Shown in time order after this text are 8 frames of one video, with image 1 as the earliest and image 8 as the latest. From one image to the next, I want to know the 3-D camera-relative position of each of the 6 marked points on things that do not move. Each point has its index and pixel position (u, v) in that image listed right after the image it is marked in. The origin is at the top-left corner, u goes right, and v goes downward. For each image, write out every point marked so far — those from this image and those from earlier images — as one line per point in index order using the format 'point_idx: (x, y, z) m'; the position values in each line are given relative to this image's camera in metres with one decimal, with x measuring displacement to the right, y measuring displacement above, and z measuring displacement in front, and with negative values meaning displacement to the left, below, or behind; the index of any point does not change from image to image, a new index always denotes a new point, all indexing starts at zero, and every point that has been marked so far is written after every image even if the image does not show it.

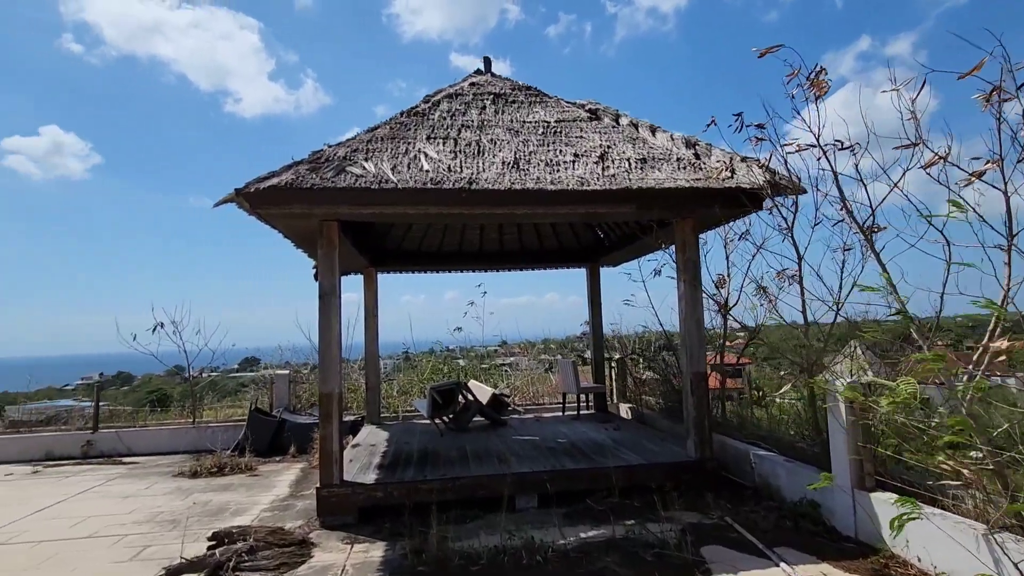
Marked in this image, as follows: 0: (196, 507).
0: (-3.1, -2.1, +5.5) m
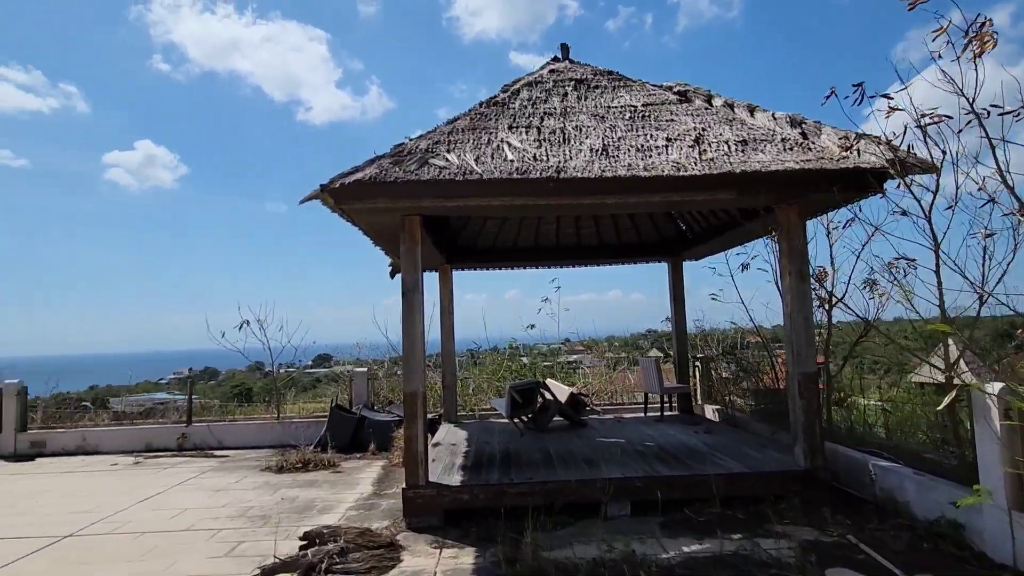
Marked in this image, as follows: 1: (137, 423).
0: (-2.2, -2.1, +5.6) m
1: (-5.9, -2.1, +8.9) m
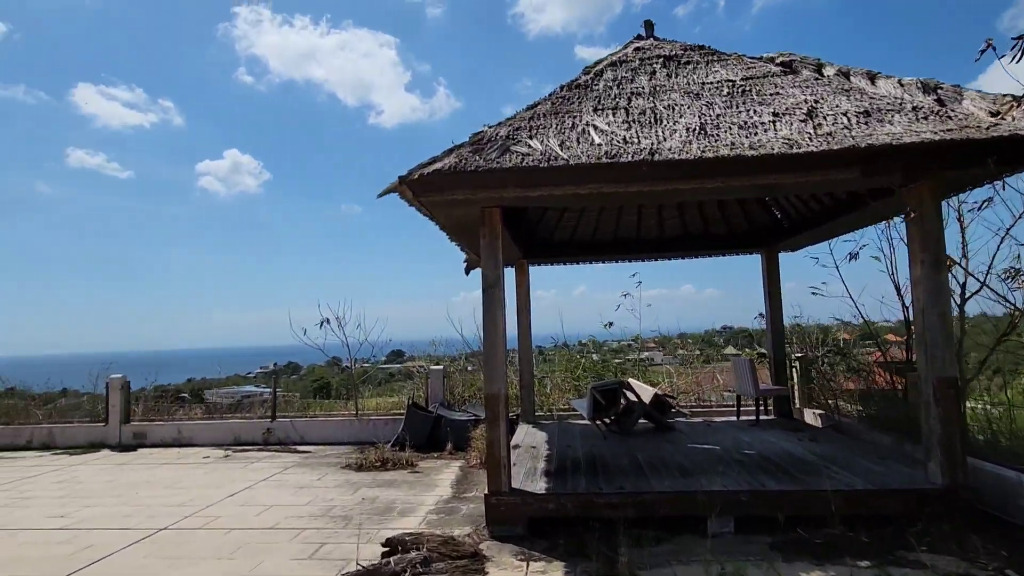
0: (-1.4, -2.1, +5.5) m
1: (-4.6, -2.1, +9.2) m
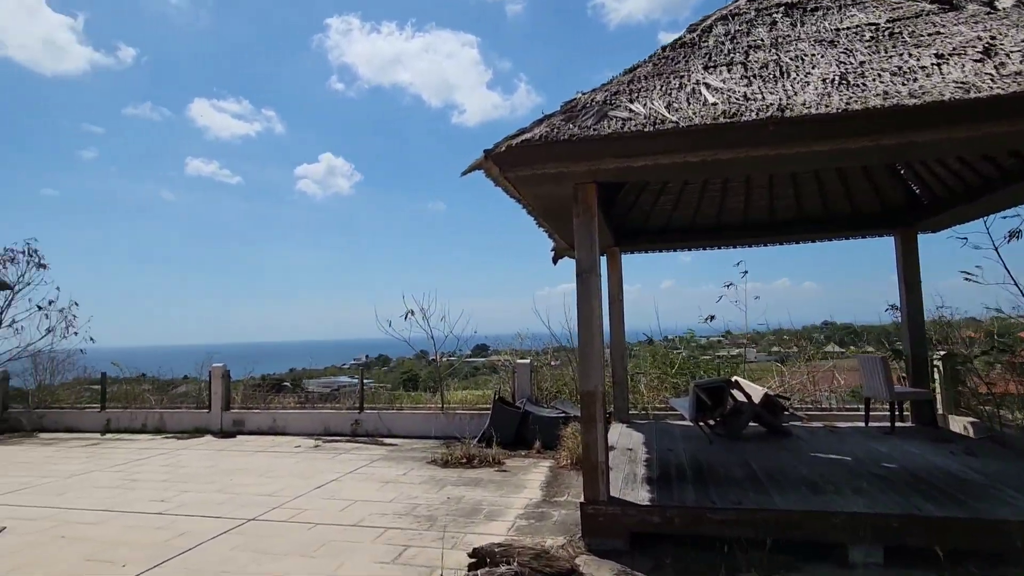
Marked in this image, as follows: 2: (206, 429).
0: (-0.6, -2.0, +5.2) m
1: (-3.2, -2.0, +9.3) m
2: (-5.1, -2.3, +9.4) m
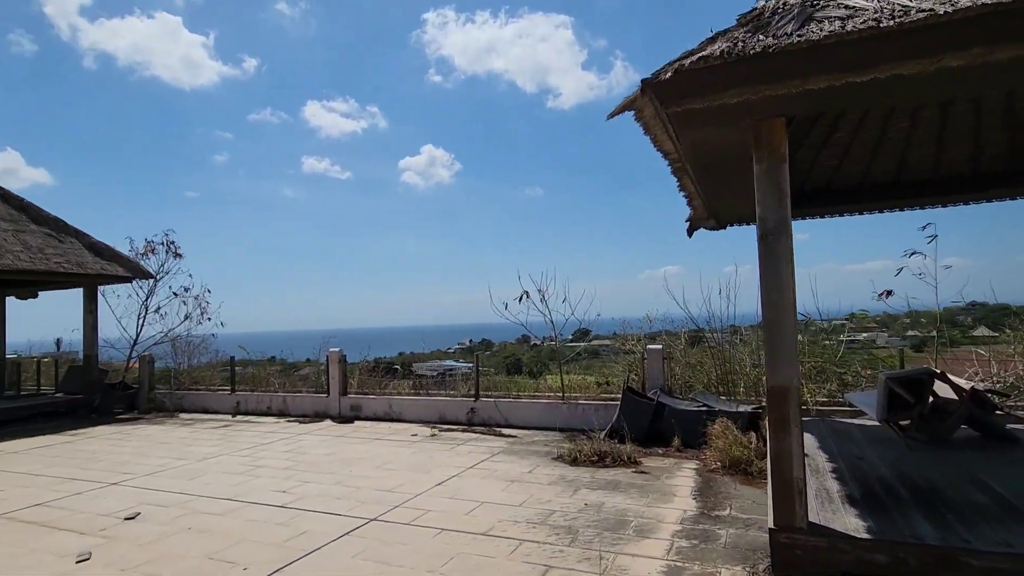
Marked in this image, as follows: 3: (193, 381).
0: (+0.6, -1.8, +4.5) m
1: (-1.3, -1.7, +9.0) m
2: (-3.1, -2.1, +9.4) m
3: (-6.5, -1.9, +11.6) m
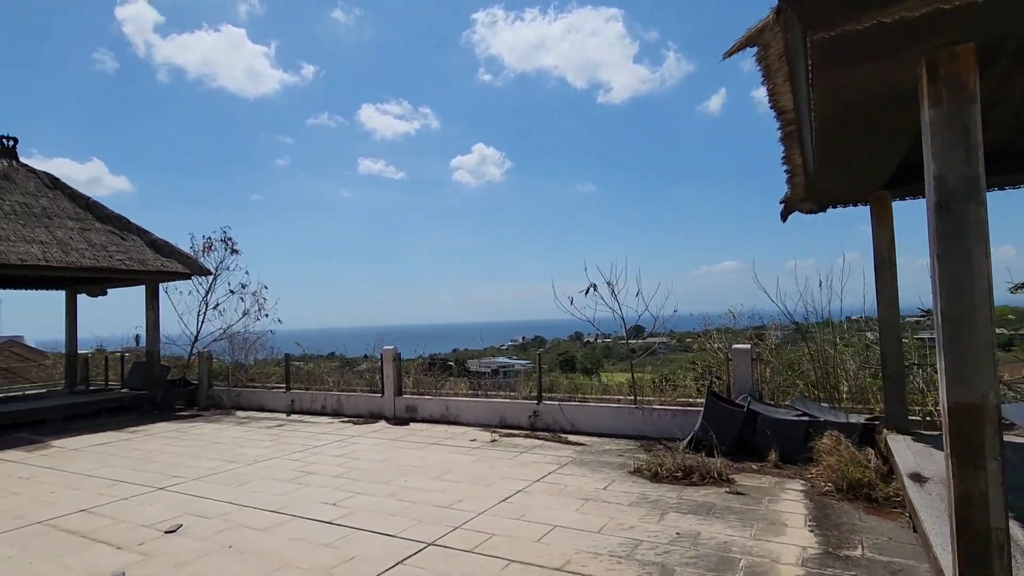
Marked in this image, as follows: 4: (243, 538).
0: (+1.1, -1.7, +3.8) m
1: (-0.3, -1.6, +8.5) m
2: (-2.1, -2.0, +9.0) m
3: (-5.3, -1.8, +11.5) m
4: (-1.9, -1.8, +4.1) m
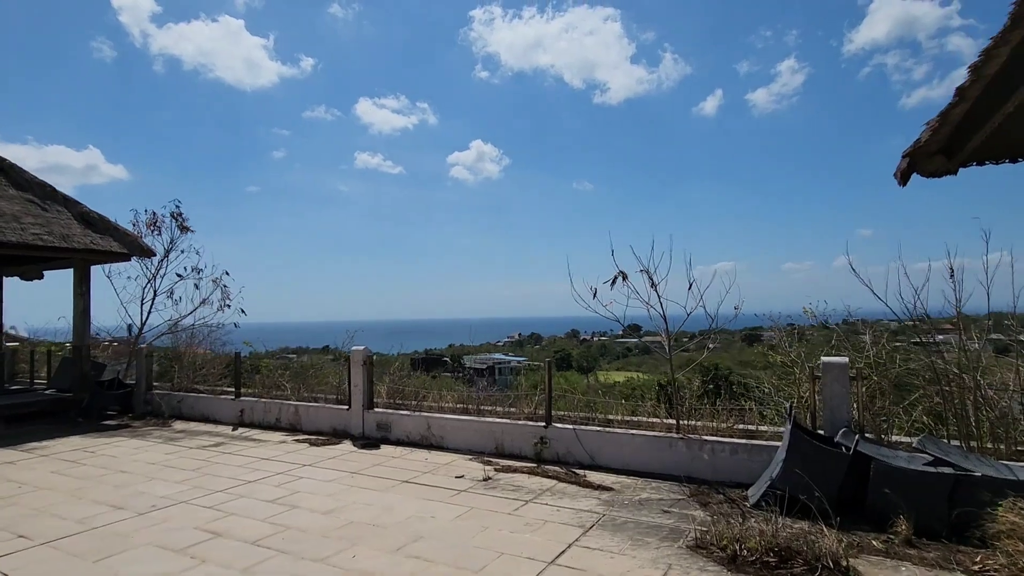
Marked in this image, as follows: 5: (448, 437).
0: (+1.2, -1.6, +2.0) m
1: (-0.3, -1.5, +6.7) m
2: (-2.1, -1.8, +7.2) m
3: (-5.3, -1.6, +9.6) m
4: (-1.9, -1.7, +2.3) m
5: (-0.7, -1.7, +6.4) m
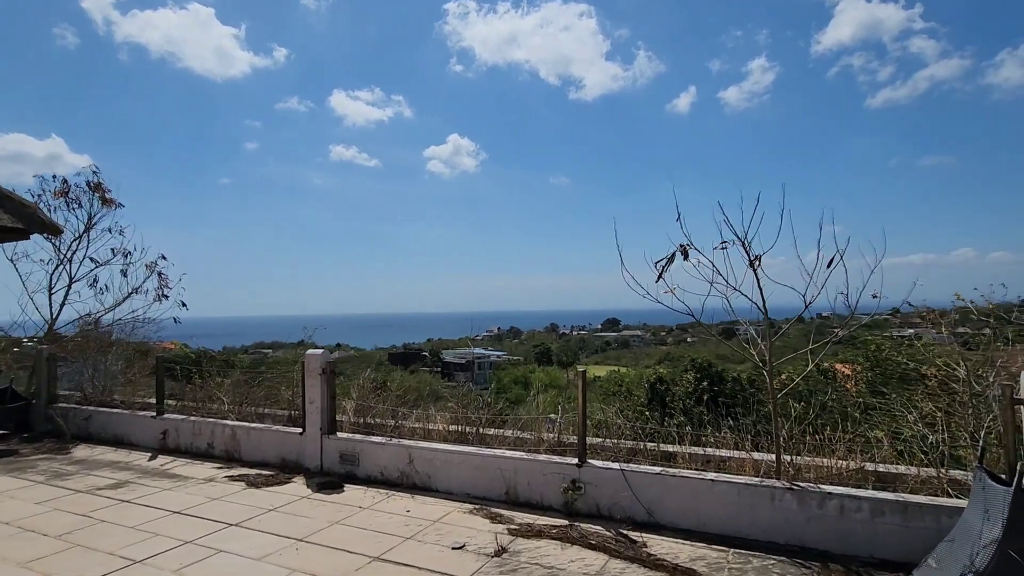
0: (+1.5, -1.5, +0.3) m
1: (-0.2, -1.3, +4.9) m
2: (-2.0, -1.7, +5.4) m
3: (-5.4, -1.4, +7.7) m
4: (-1.6, -1.5, +0.5) m
5: (-0.6, -1.5, +4.6) m
